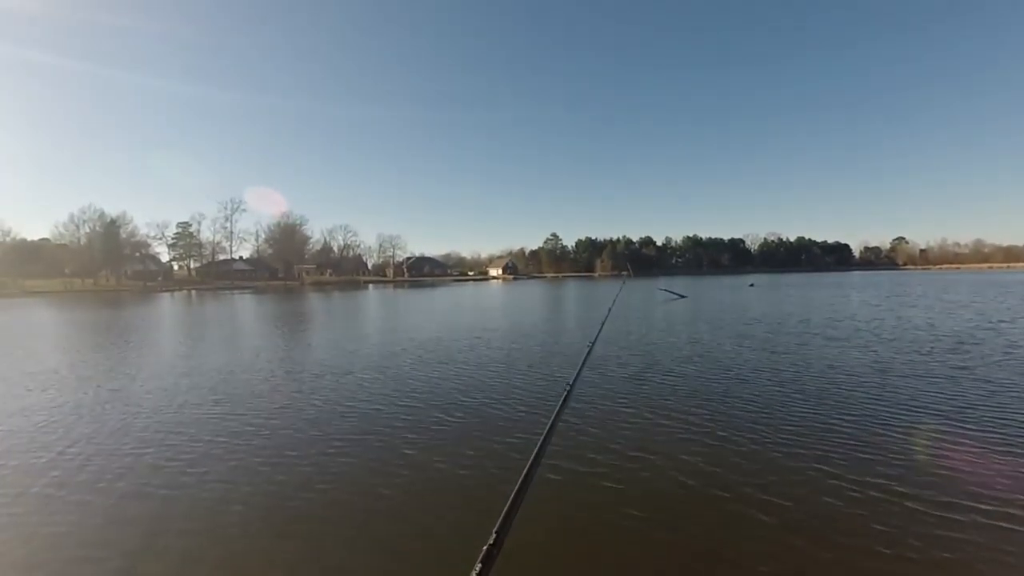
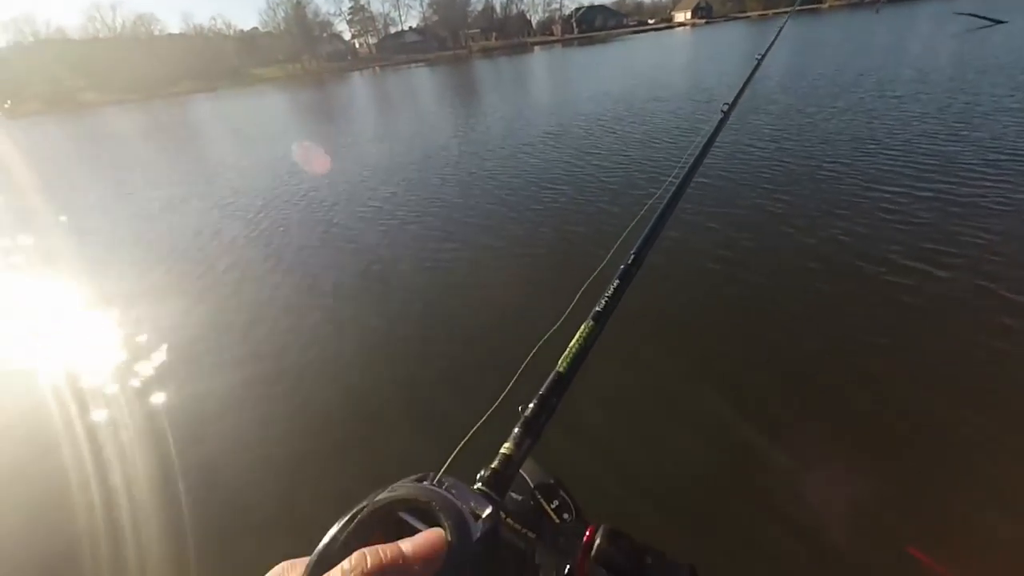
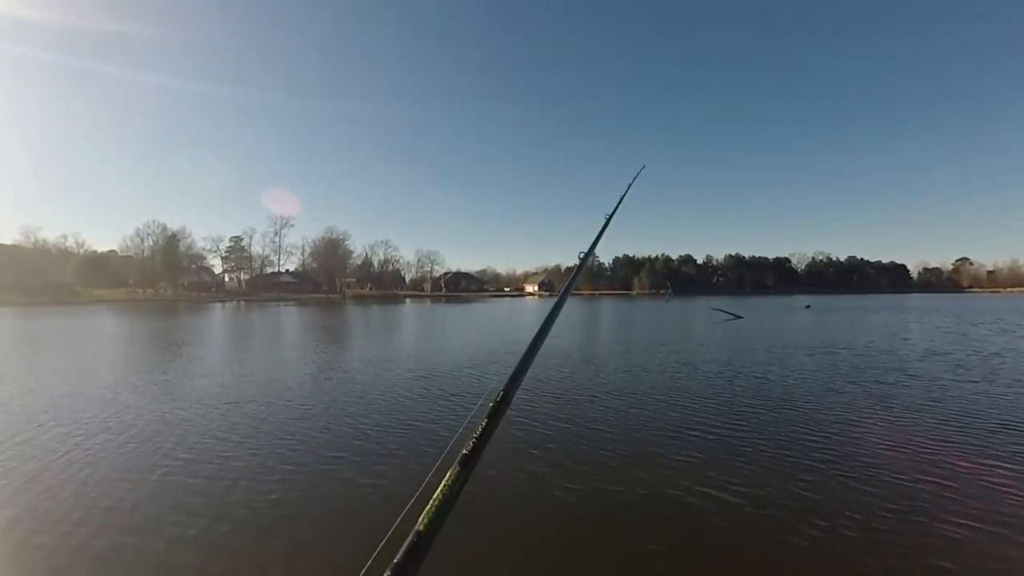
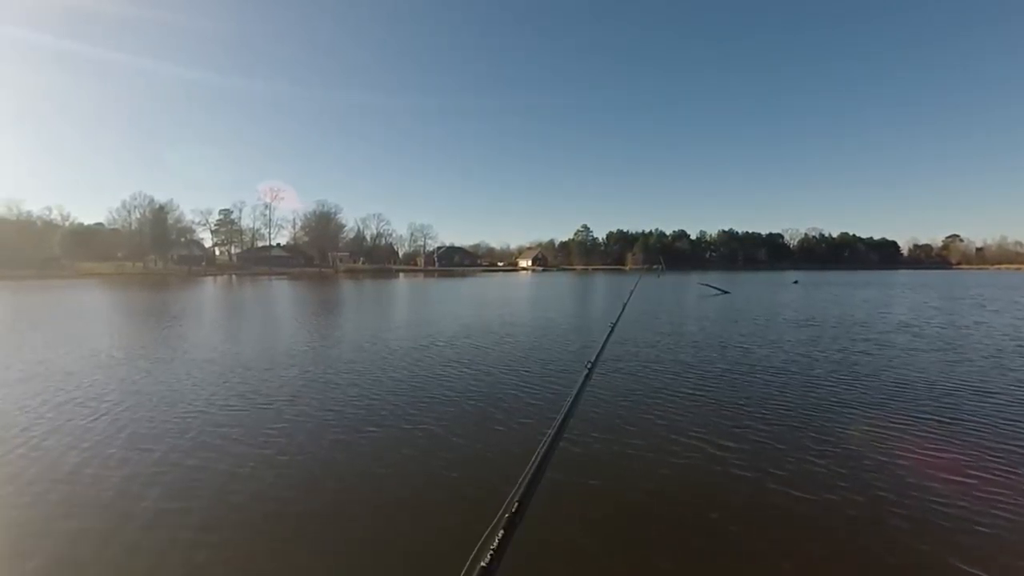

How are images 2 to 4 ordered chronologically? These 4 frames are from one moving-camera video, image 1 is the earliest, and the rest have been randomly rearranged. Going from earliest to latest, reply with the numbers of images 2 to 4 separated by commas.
4, 3, 2
